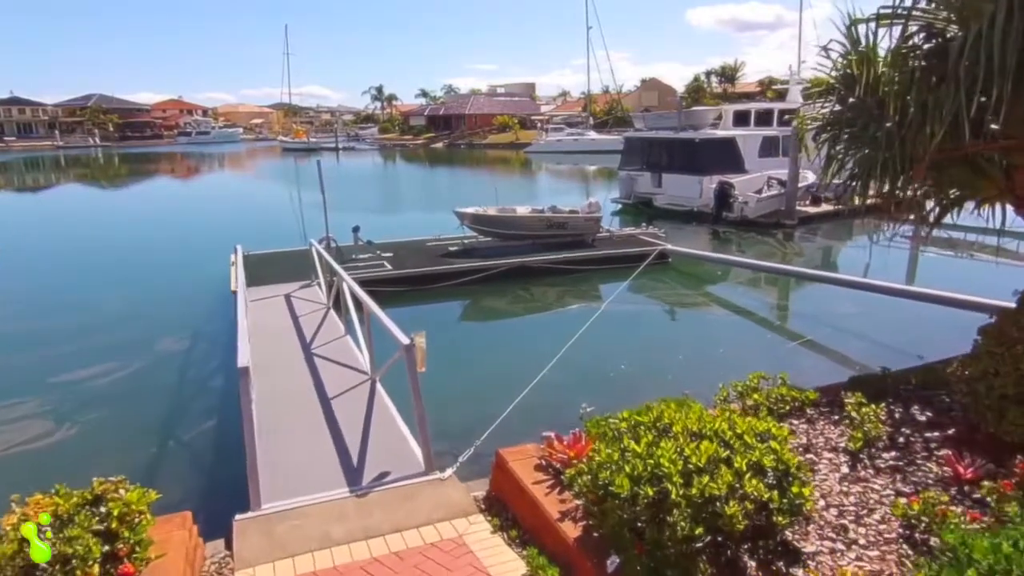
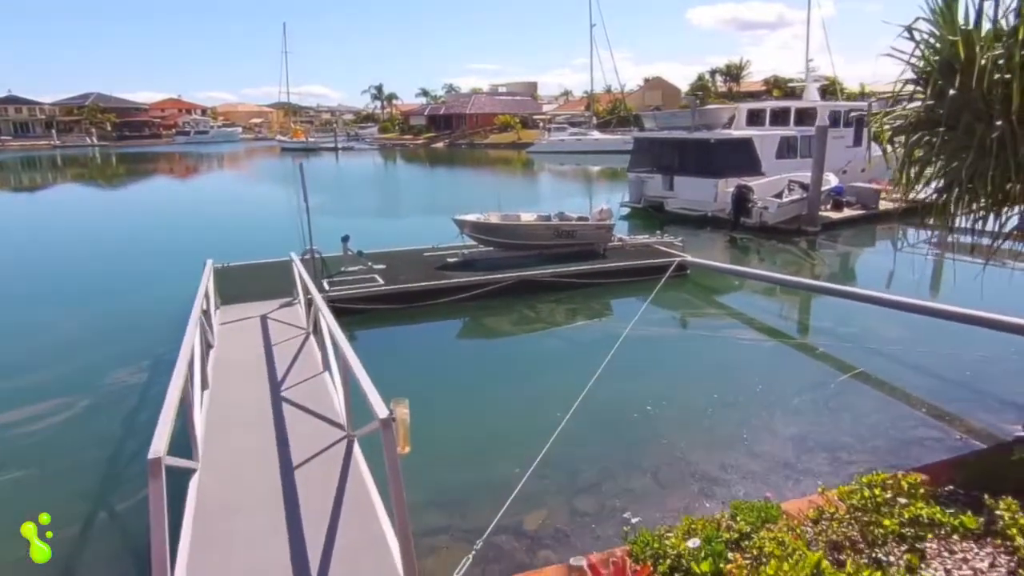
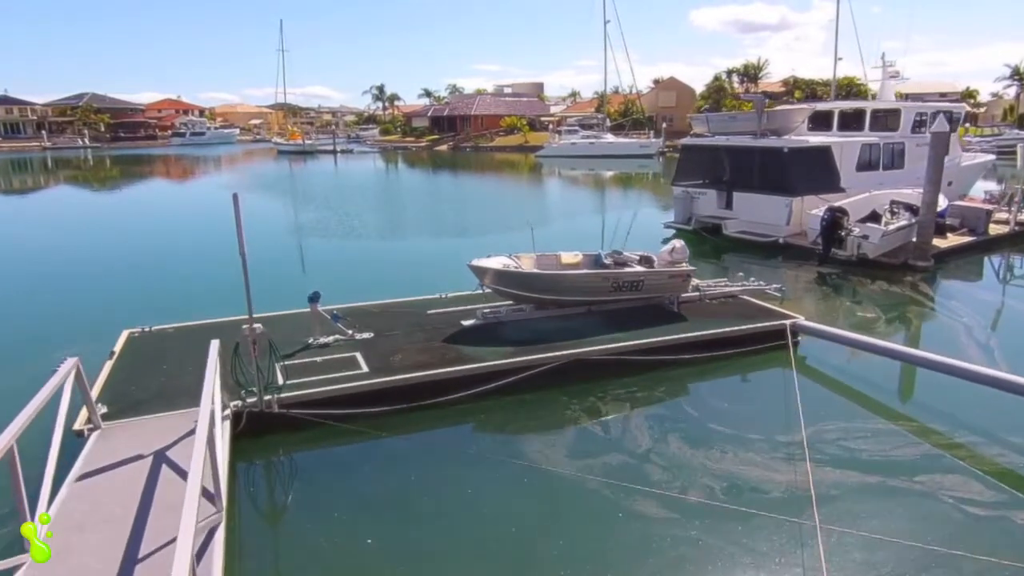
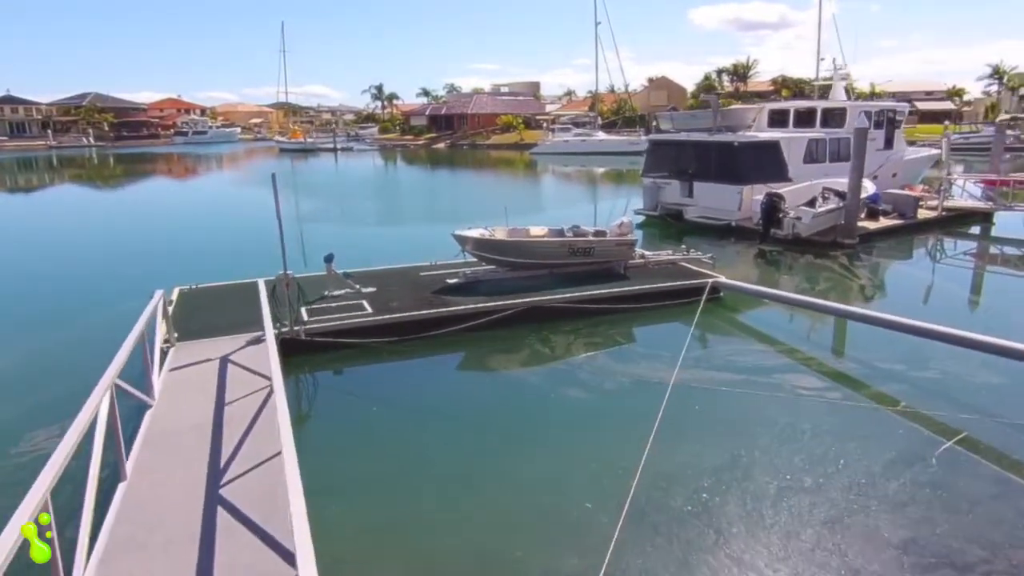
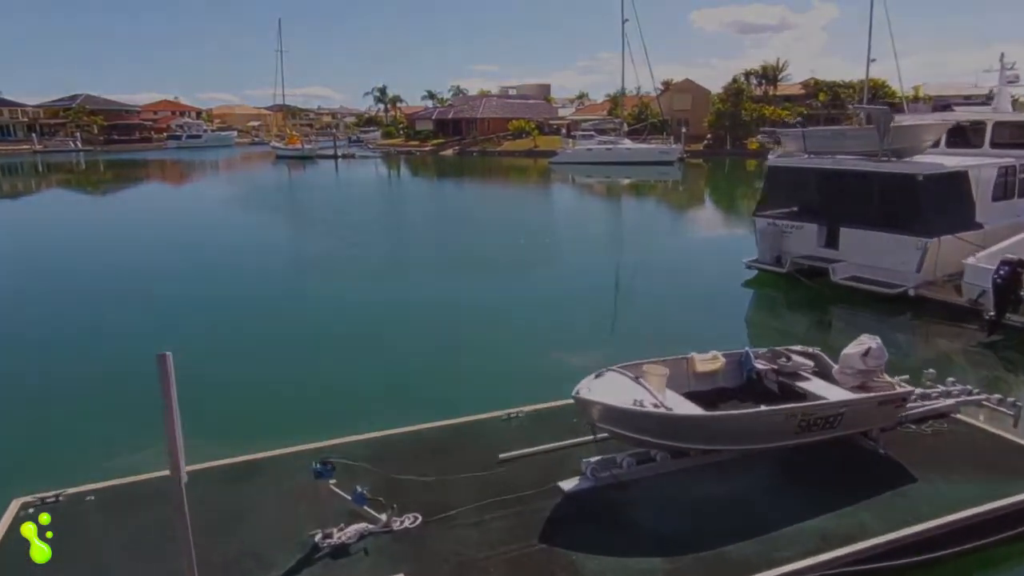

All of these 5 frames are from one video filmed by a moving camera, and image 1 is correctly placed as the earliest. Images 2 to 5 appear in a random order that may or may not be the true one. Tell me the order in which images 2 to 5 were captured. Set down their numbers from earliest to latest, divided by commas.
2, 4, 3, 5
